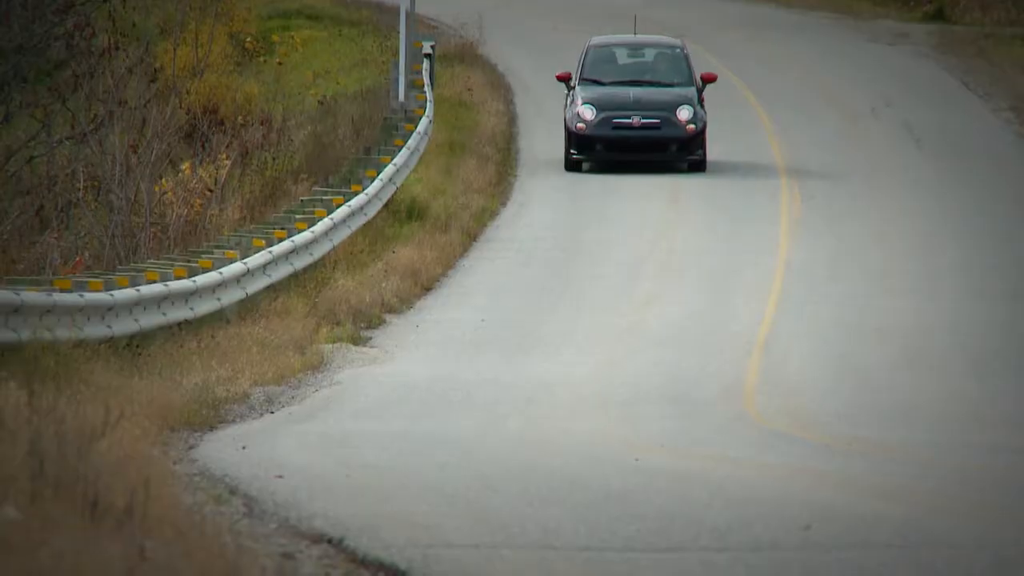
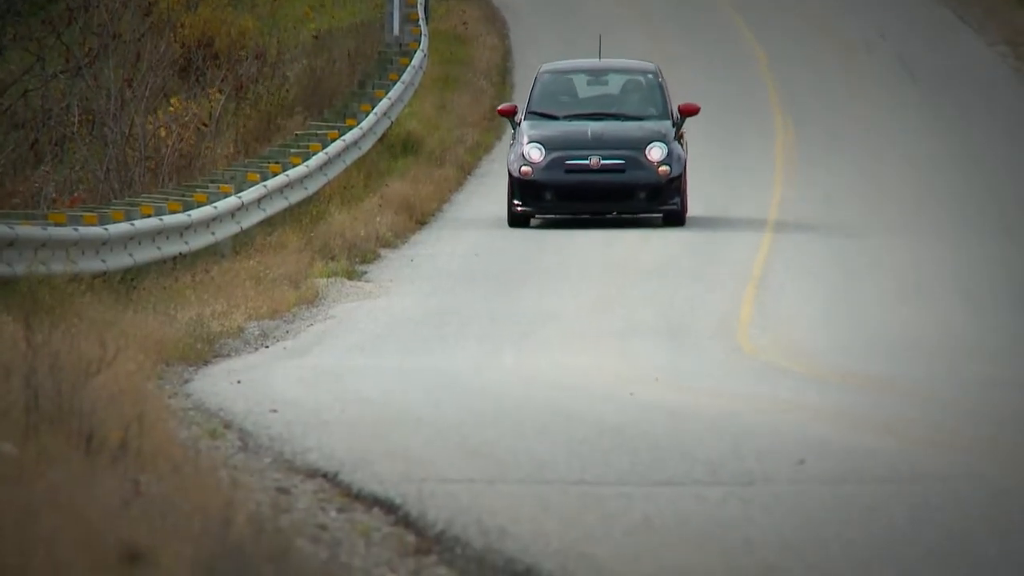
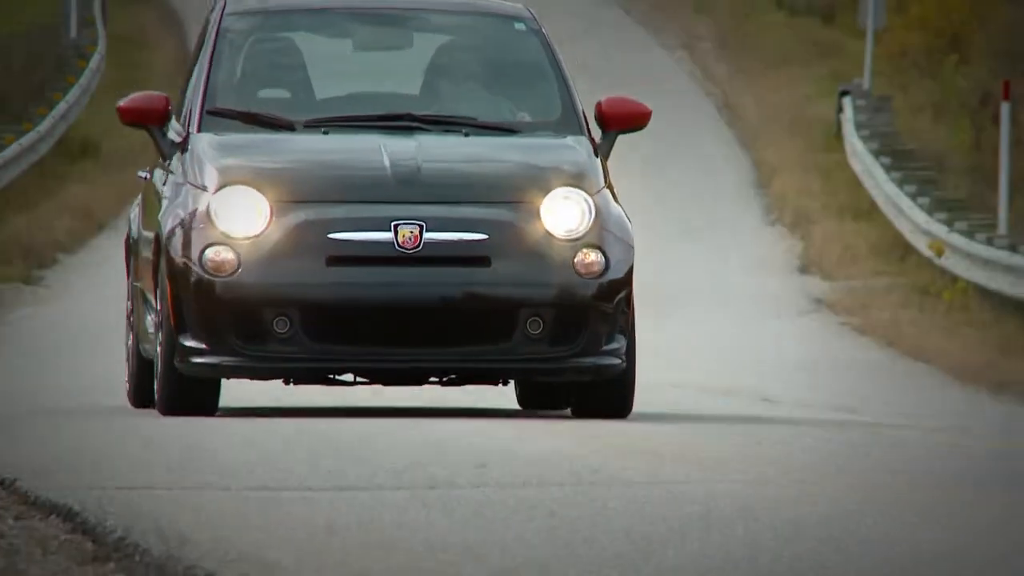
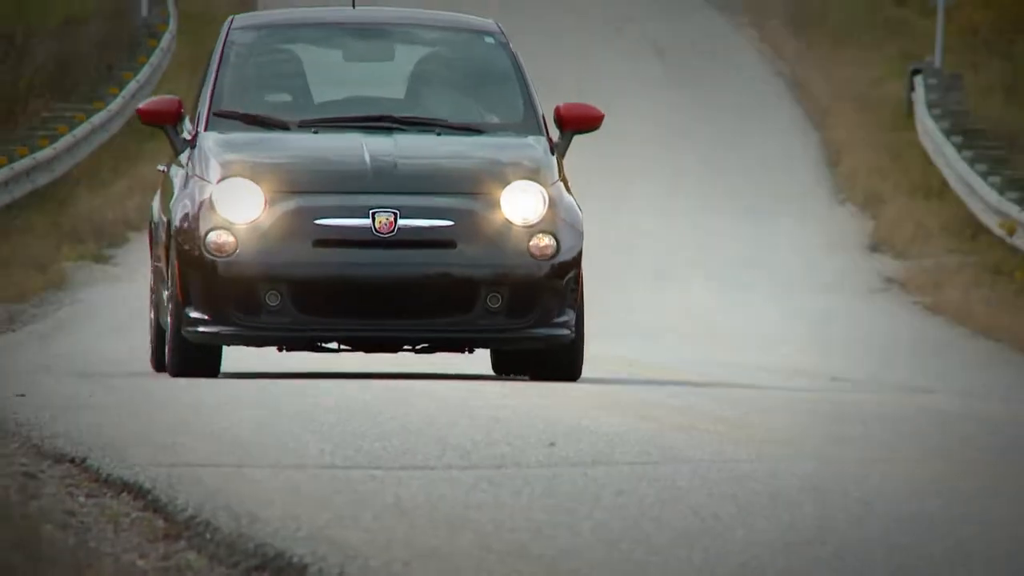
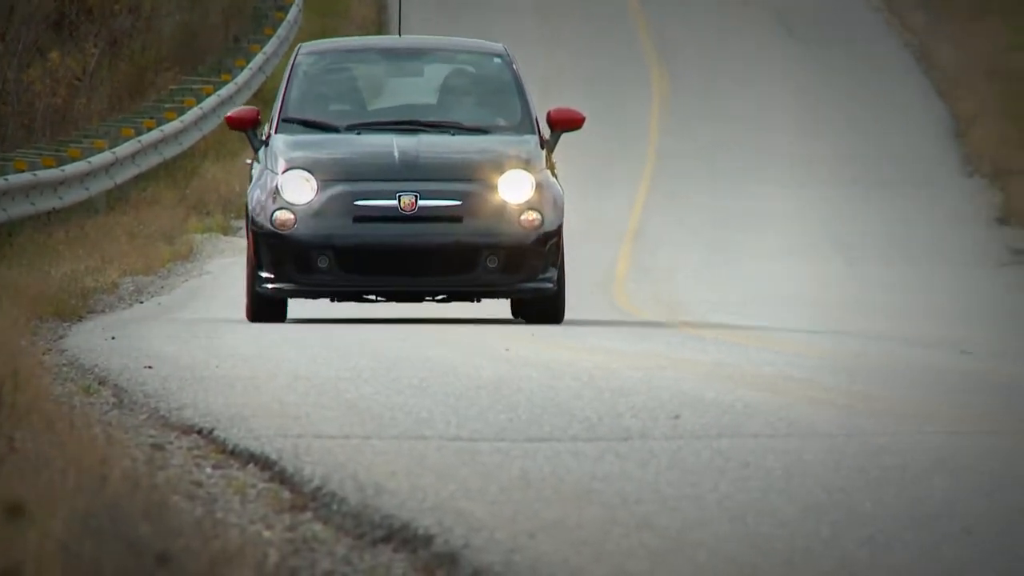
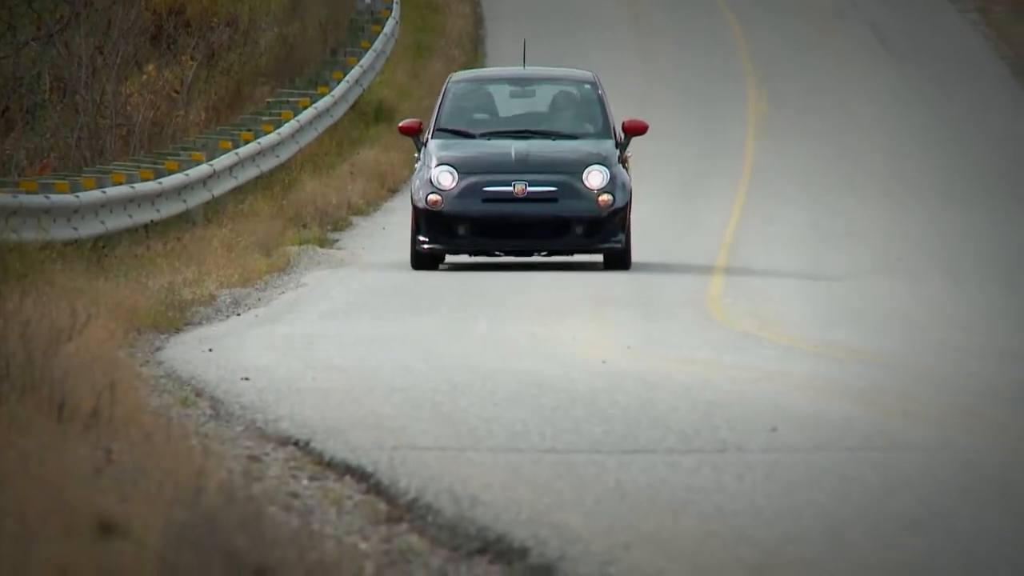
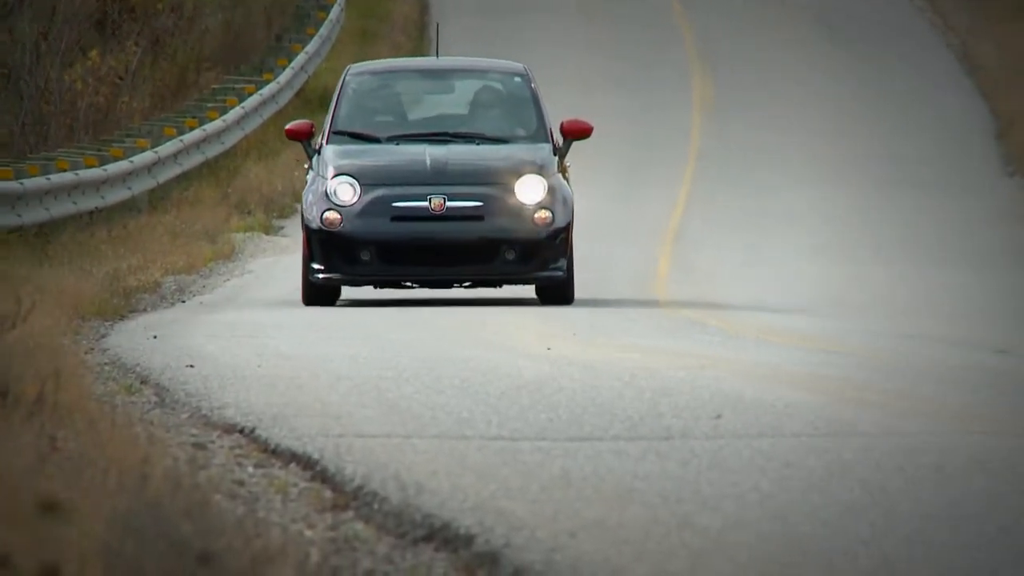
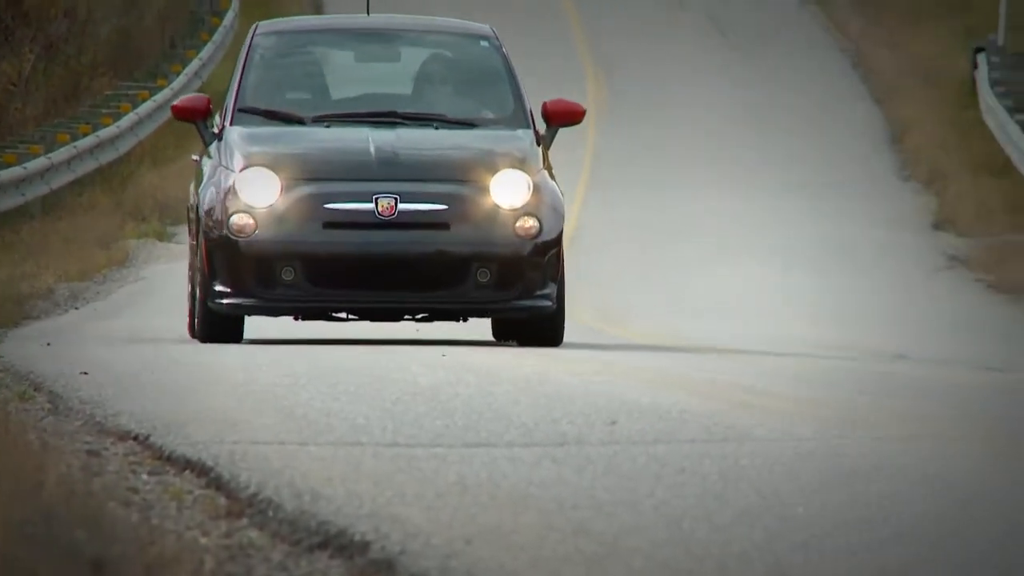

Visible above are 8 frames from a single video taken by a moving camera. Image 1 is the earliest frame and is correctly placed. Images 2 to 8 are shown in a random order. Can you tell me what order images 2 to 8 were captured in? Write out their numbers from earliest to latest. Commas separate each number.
2, 6, 7, 5, 8, 4, 3
